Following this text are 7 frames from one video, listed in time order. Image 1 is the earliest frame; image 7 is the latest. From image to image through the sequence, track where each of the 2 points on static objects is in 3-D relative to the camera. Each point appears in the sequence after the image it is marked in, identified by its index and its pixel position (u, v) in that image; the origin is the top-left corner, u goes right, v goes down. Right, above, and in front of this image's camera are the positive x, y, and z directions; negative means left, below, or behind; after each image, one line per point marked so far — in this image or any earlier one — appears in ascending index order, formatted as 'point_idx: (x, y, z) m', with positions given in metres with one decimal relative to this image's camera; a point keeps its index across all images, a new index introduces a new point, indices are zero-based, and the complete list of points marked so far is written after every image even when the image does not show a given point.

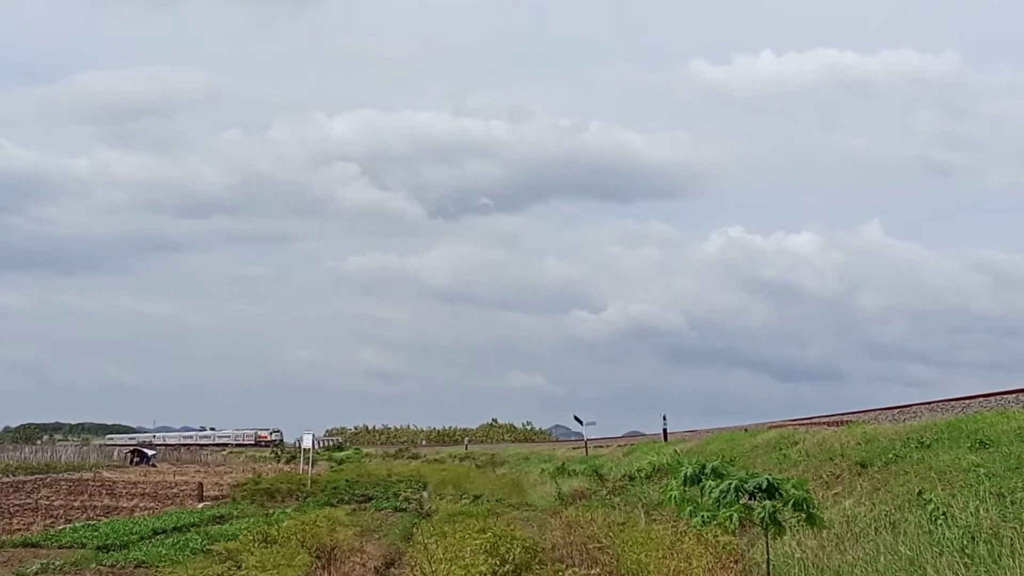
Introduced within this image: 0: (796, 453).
0: (+5.4, -3.1, +18.7) m
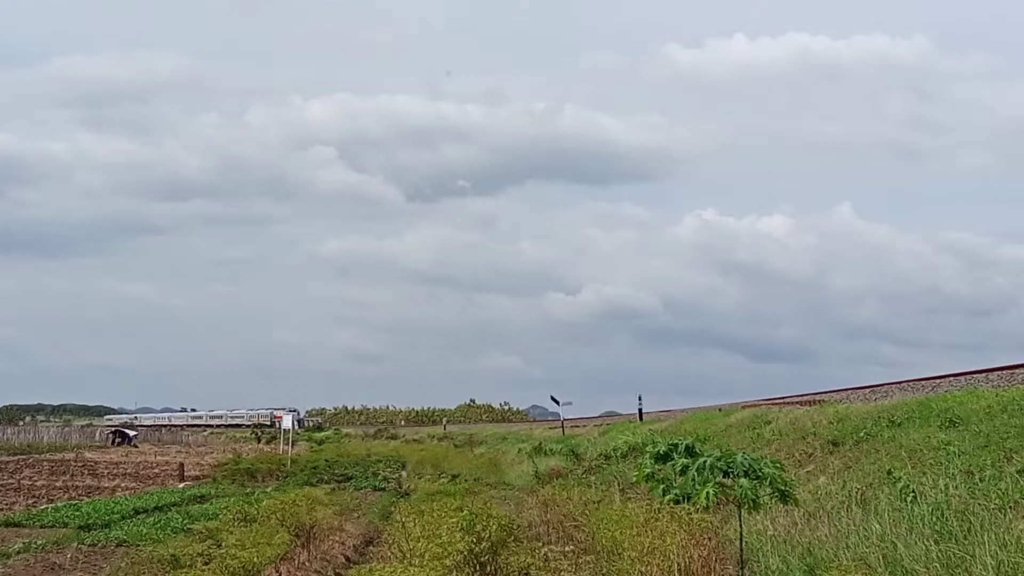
0: (+5.0, -2.8, +19.0) m
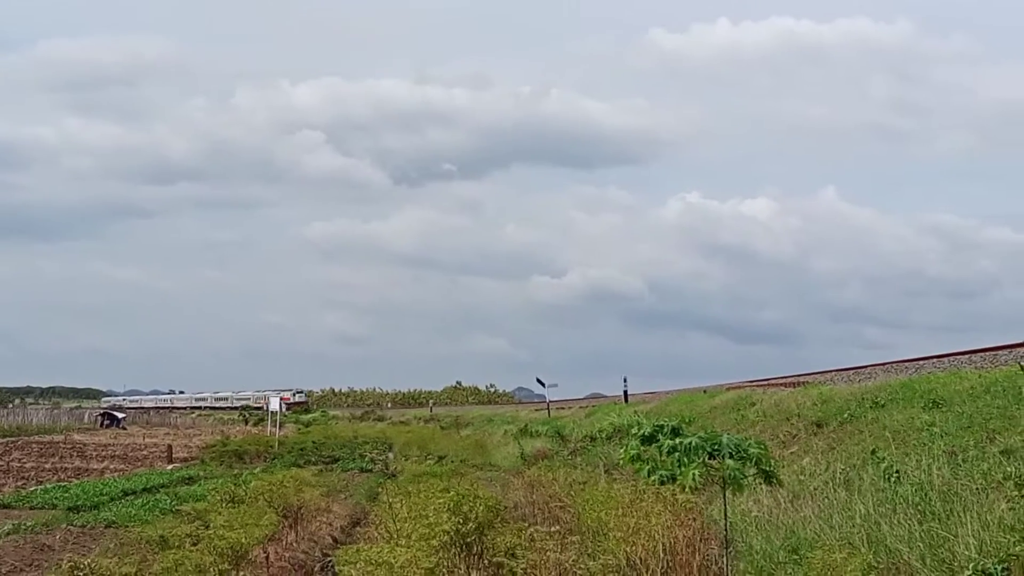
0: (+4.7, -2.5, +19.1) m
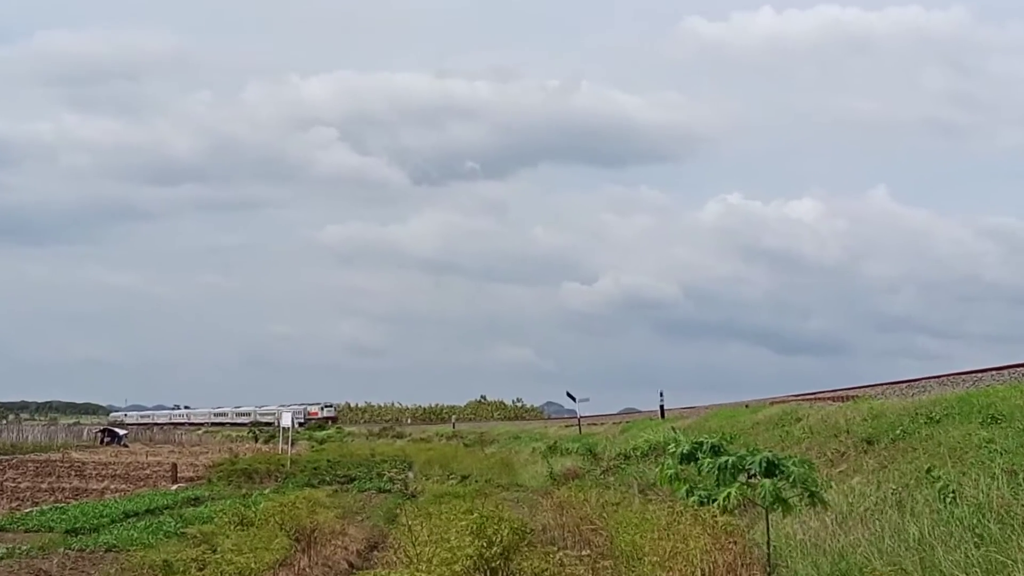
0: (+5.2, -2.6, +17.9) m
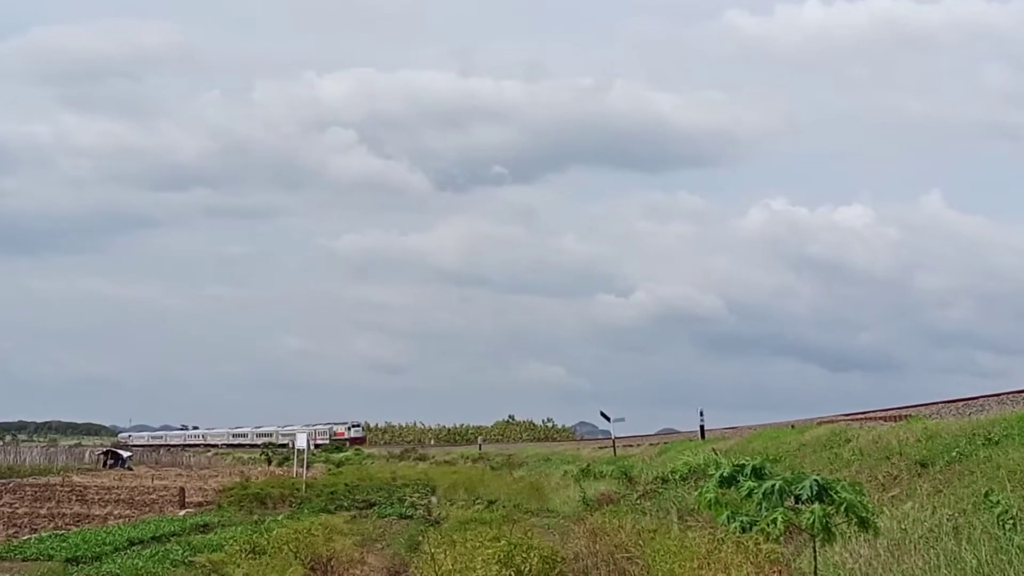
0: (+5.7, -2.8, +16.8) m
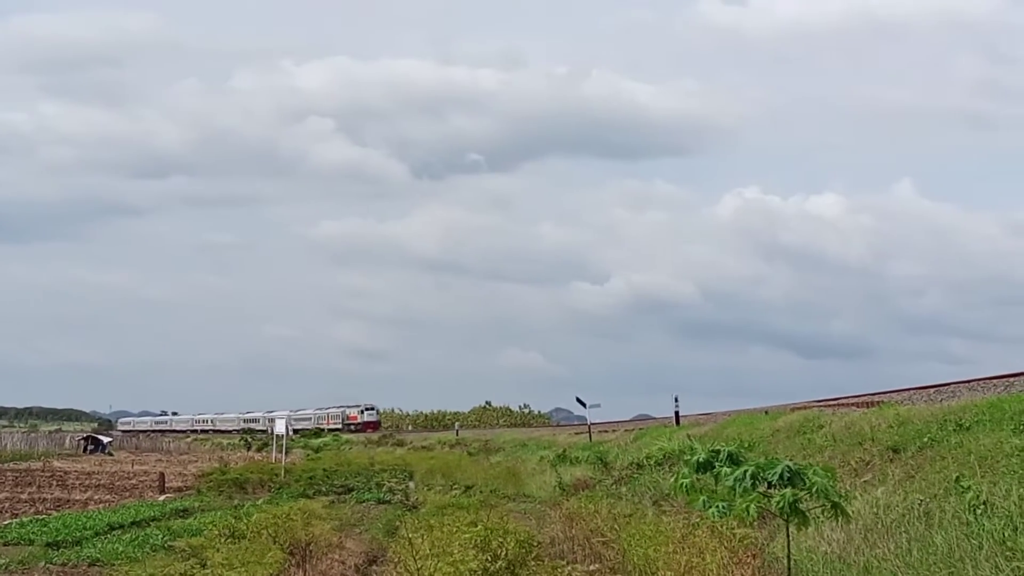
0: (+5.3, -2.6, +17.0) m
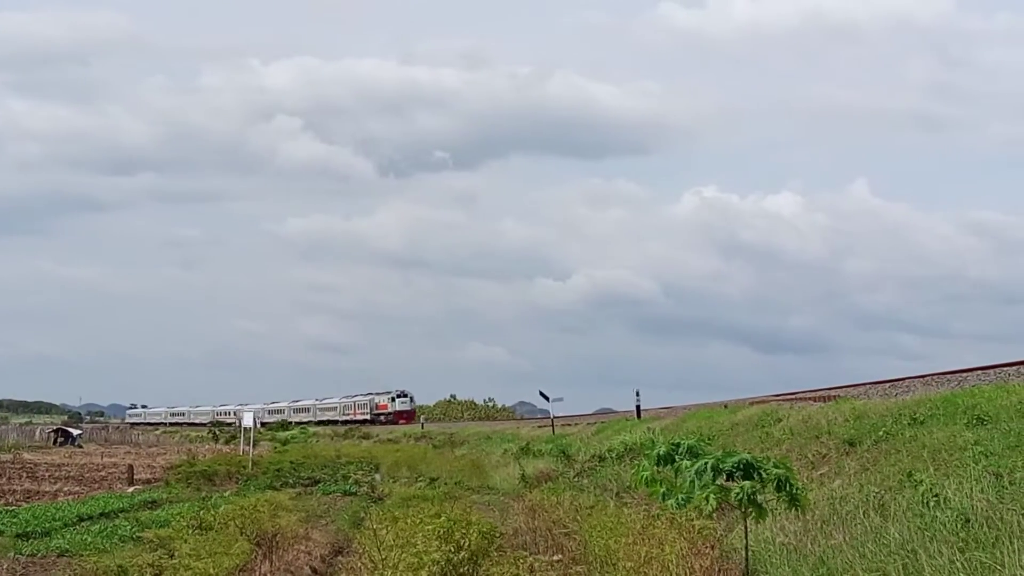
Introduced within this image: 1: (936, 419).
0: (+4.7, -2.5, +17.4) m
1: (+7.1, -2.2, +16.5) m
